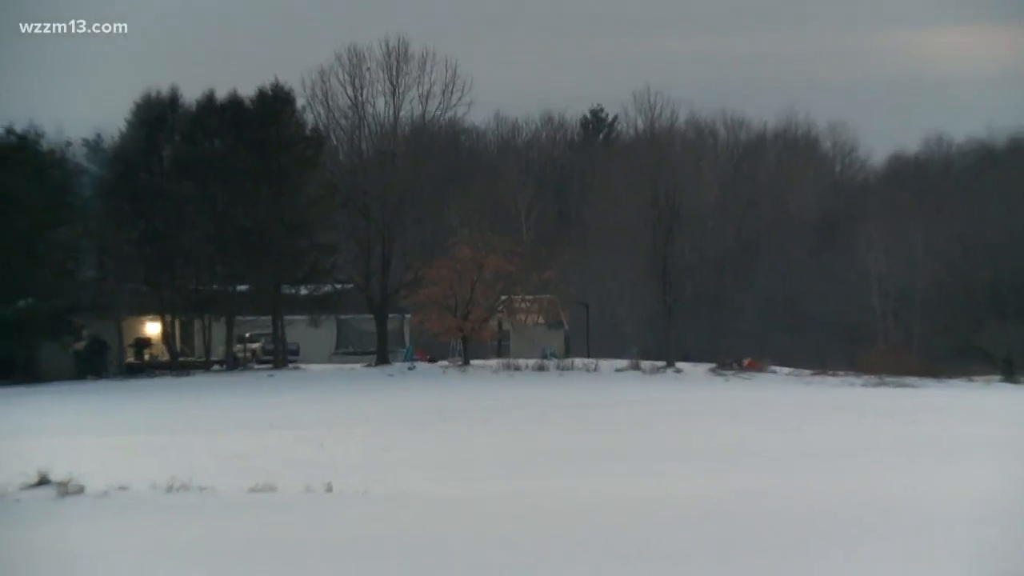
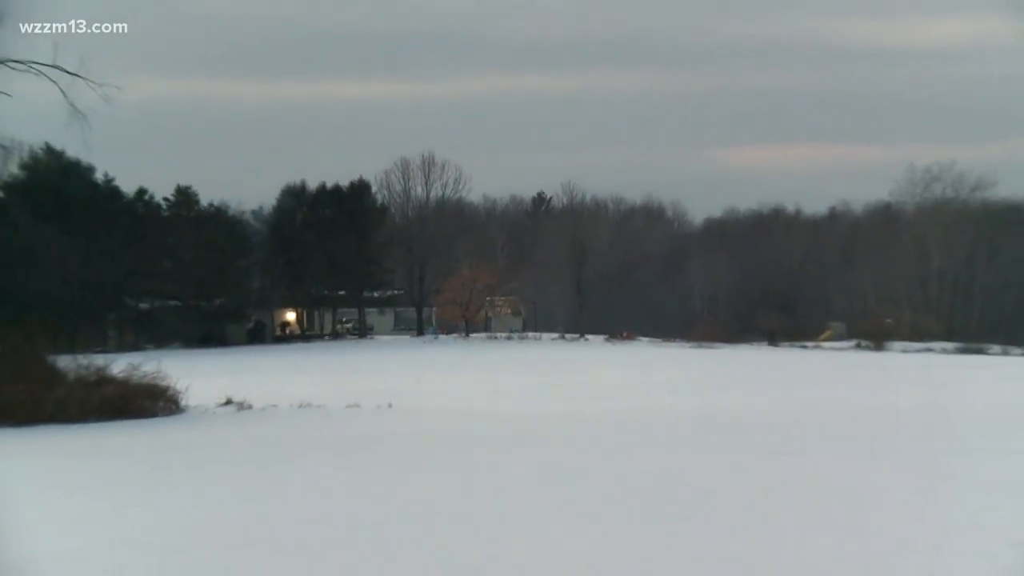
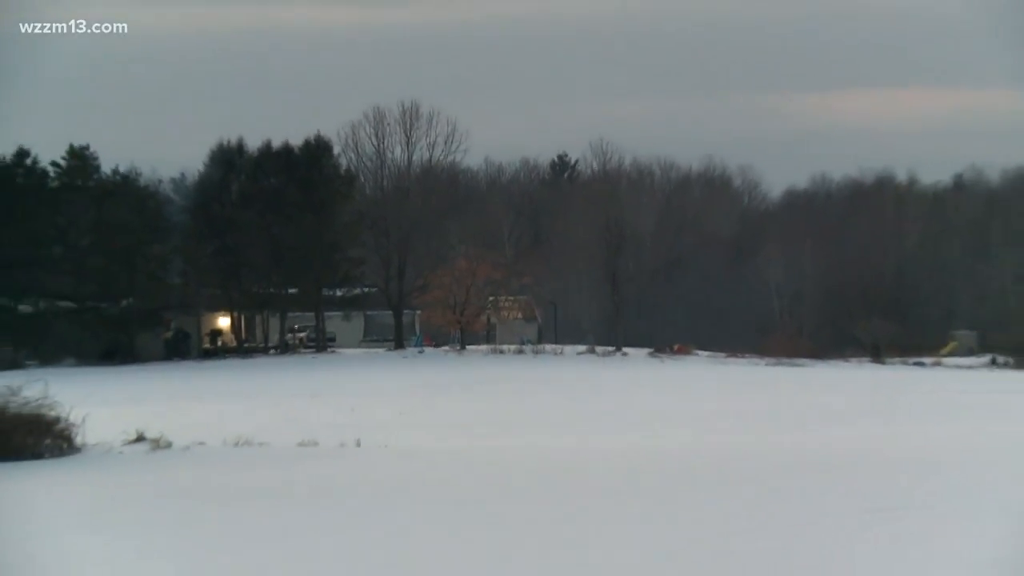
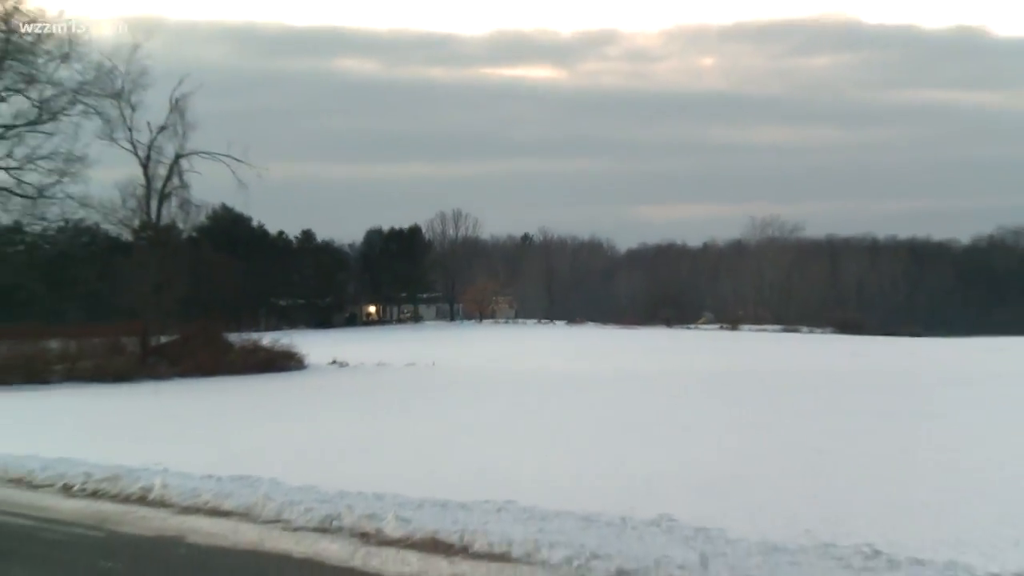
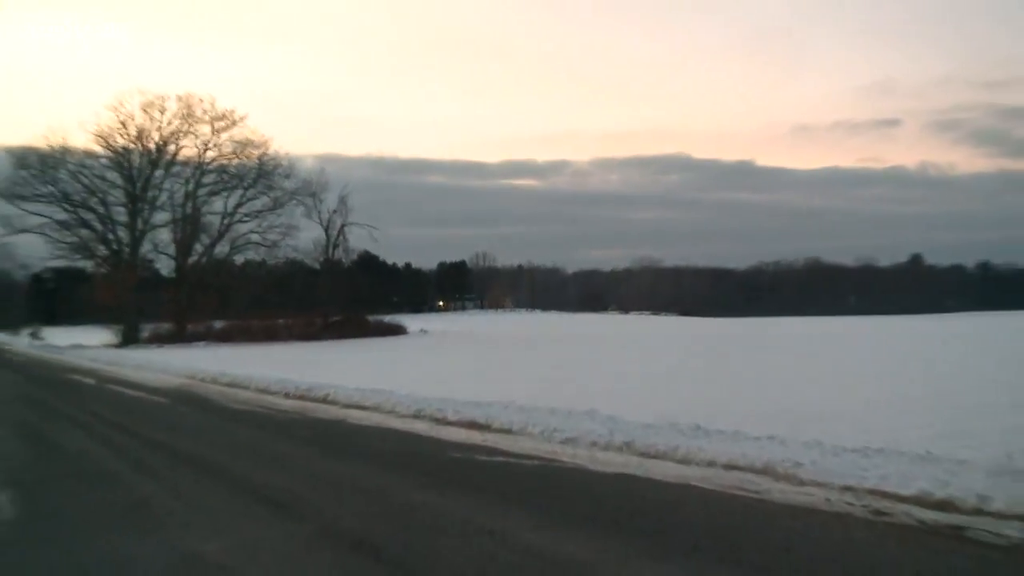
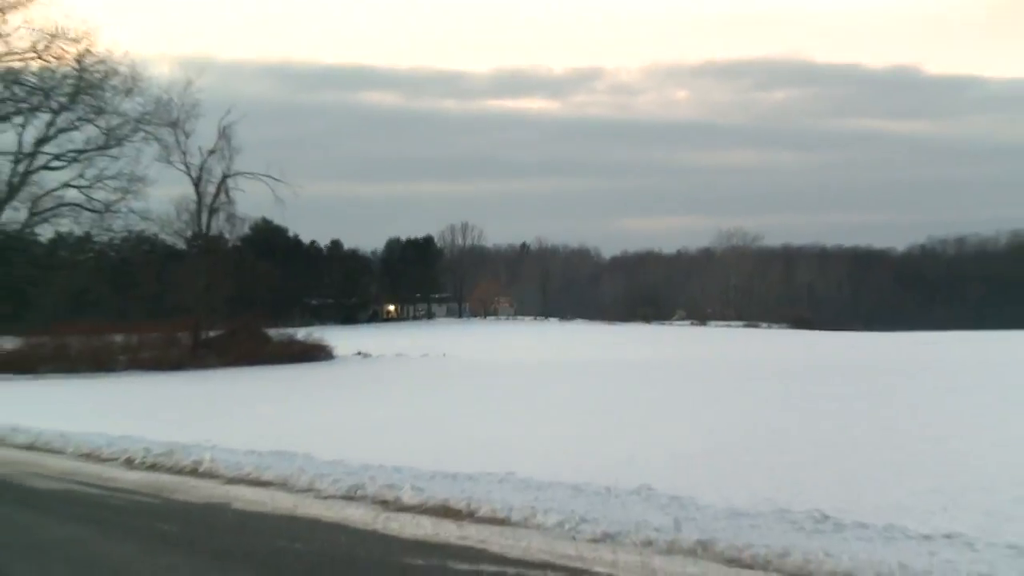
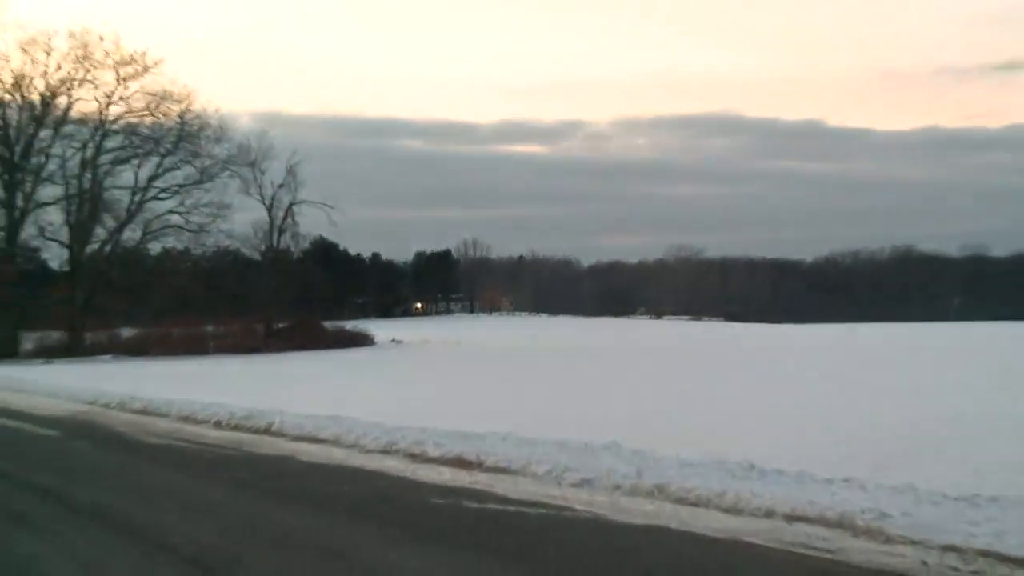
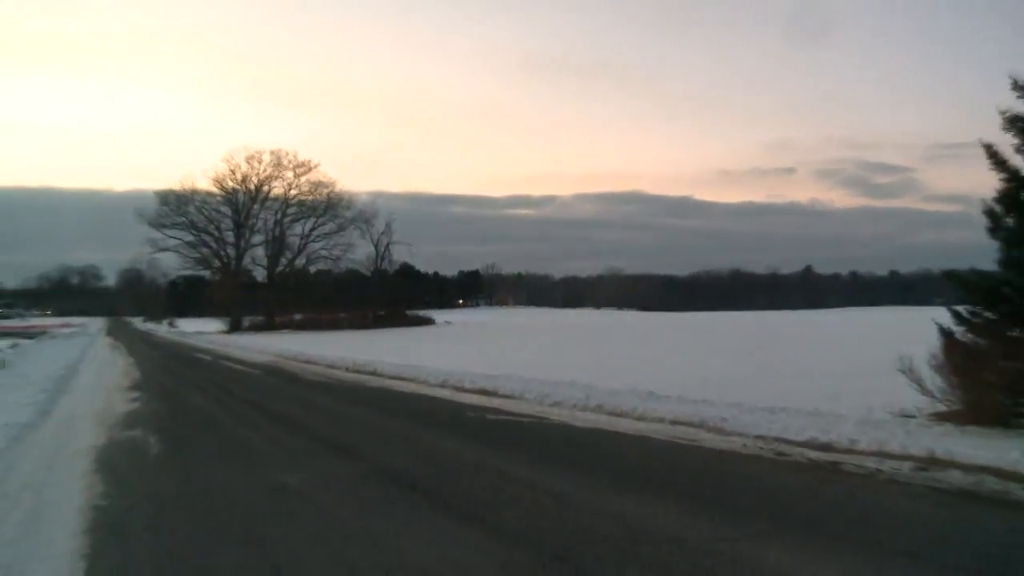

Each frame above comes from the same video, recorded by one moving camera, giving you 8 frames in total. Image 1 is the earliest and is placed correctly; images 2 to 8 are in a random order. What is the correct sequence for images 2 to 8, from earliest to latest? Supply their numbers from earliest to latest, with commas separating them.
3, 2, 4, 6, 7, 5, 8
